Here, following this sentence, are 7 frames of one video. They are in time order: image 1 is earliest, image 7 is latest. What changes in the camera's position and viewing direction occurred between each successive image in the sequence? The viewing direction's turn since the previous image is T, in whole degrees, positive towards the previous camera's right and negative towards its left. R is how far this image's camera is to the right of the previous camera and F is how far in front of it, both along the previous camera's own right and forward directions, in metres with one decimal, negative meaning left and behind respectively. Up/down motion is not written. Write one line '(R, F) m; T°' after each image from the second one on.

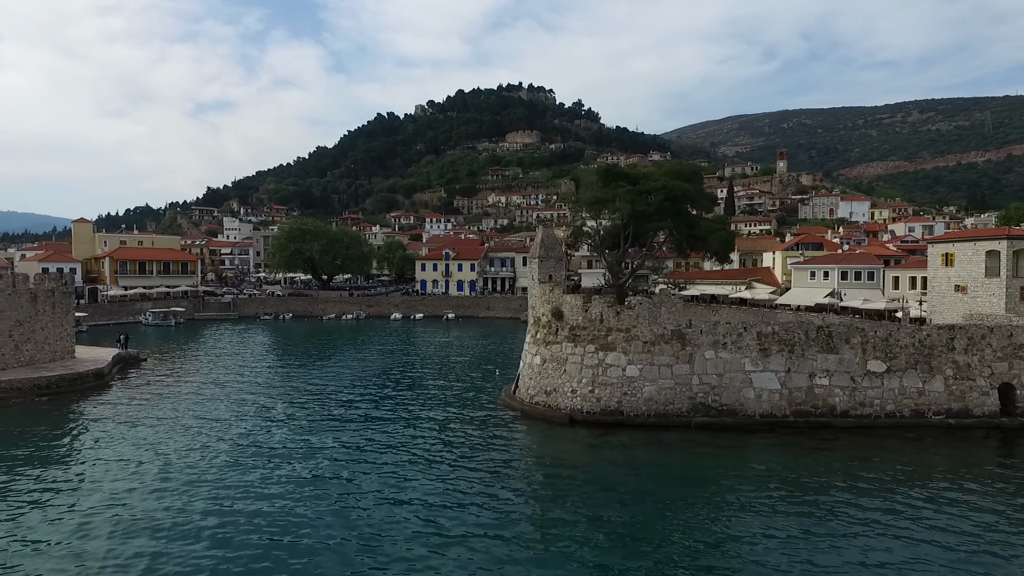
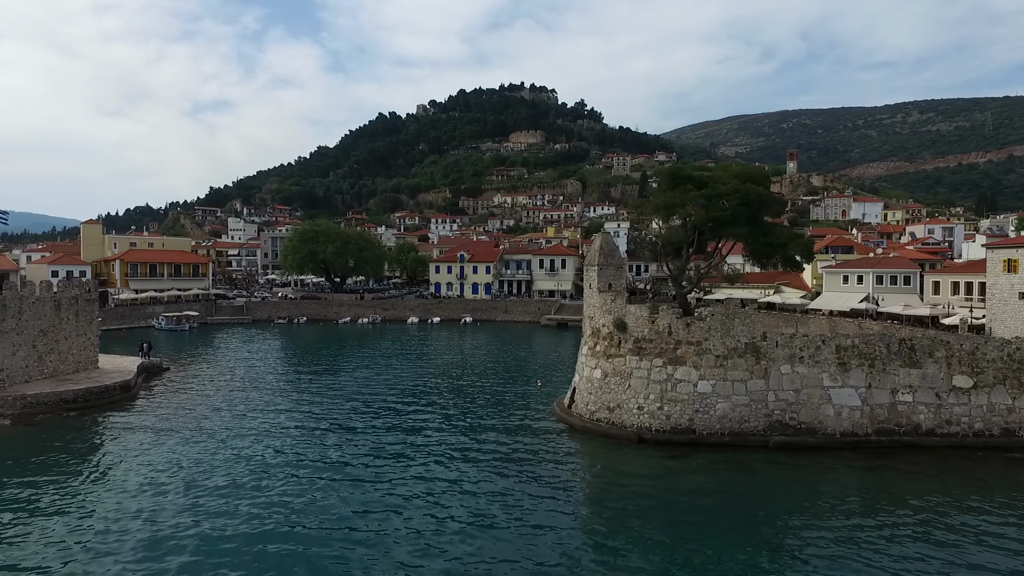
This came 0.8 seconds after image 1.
(-2.3, +1.4) m; 0°
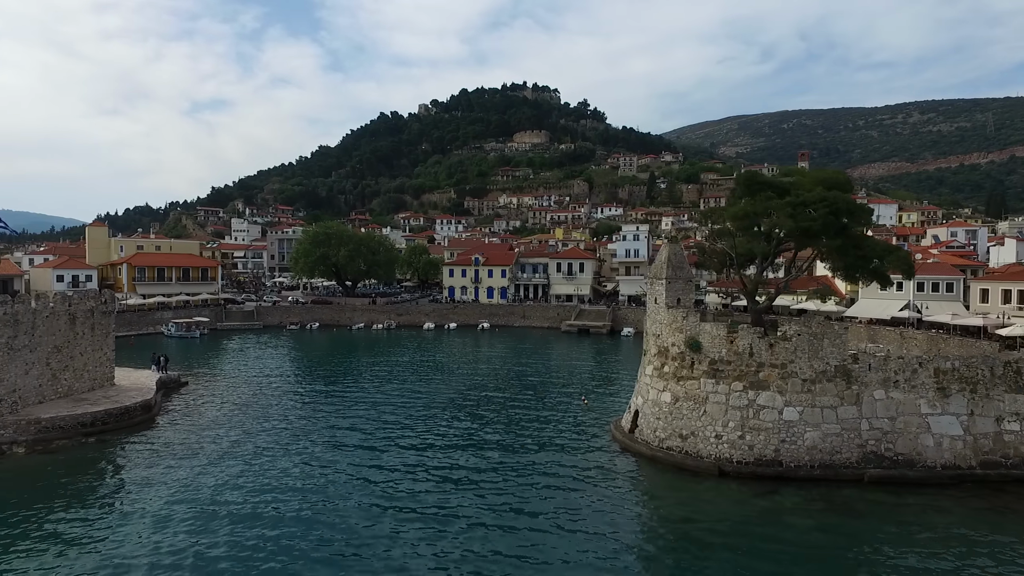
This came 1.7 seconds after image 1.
(-2.2, +2.0) m; 0°
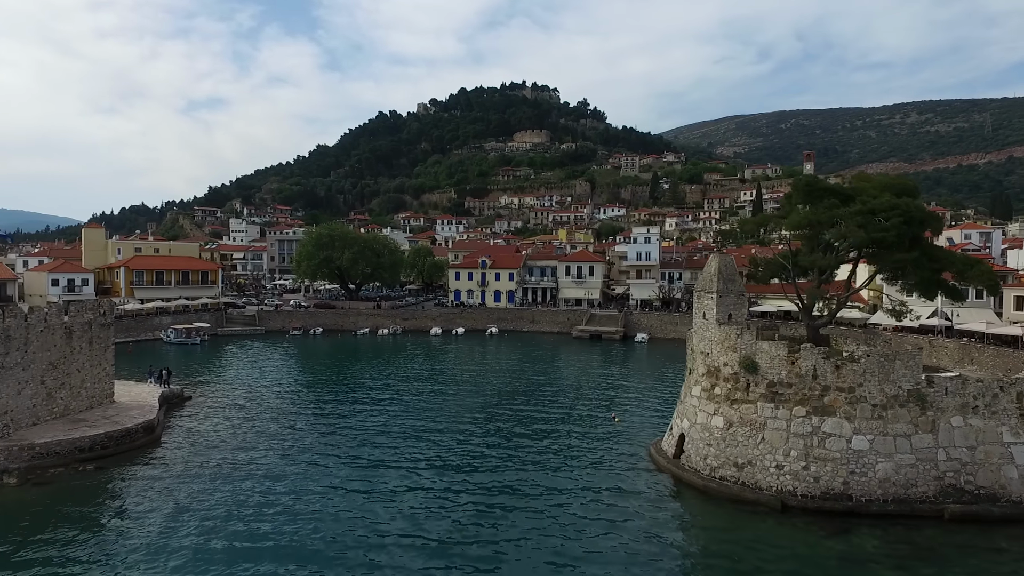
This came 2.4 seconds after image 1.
(-1.3, +1.8) m; 0°
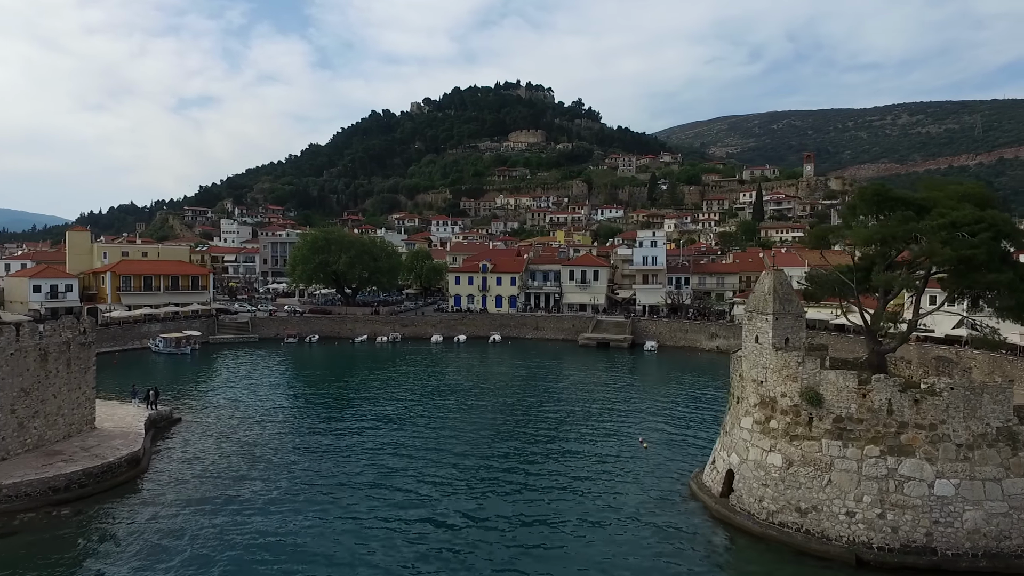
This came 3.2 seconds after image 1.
(-1.2, +2.2) m; +1°
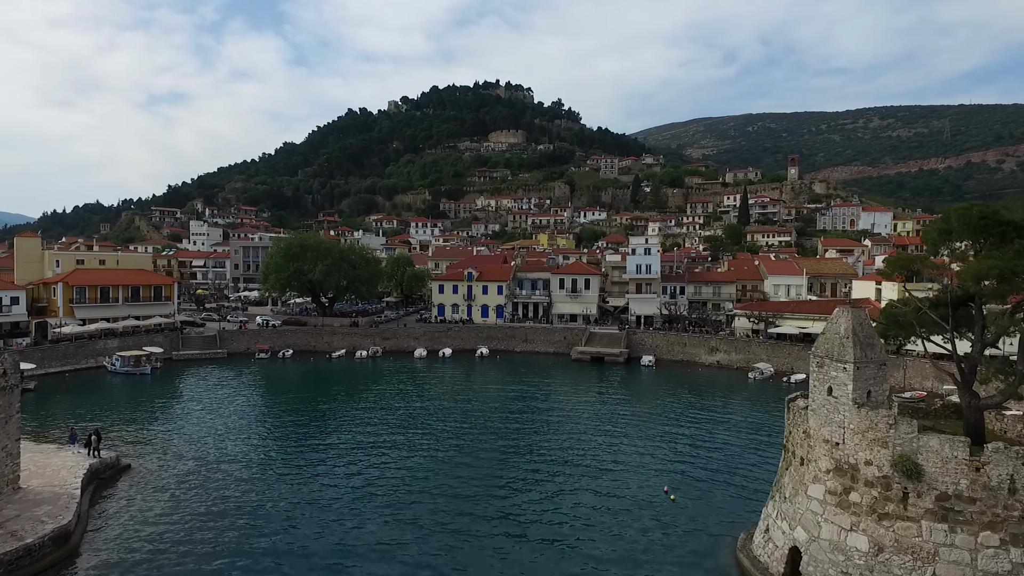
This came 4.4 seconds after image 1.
(-1.1, +3.6) m; +2°
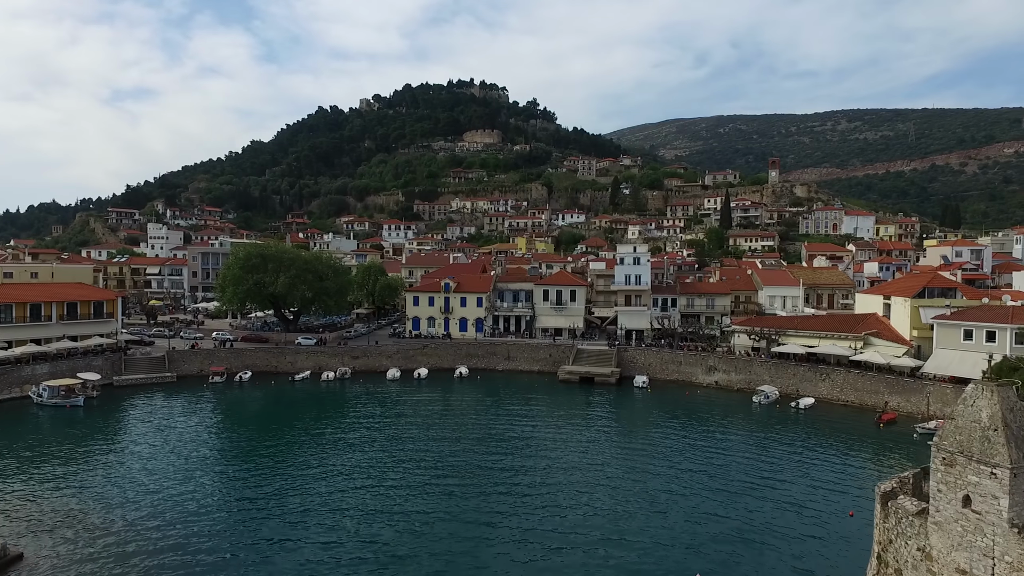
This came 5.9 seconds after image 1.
(-0.7, +4.7) m; +2°
